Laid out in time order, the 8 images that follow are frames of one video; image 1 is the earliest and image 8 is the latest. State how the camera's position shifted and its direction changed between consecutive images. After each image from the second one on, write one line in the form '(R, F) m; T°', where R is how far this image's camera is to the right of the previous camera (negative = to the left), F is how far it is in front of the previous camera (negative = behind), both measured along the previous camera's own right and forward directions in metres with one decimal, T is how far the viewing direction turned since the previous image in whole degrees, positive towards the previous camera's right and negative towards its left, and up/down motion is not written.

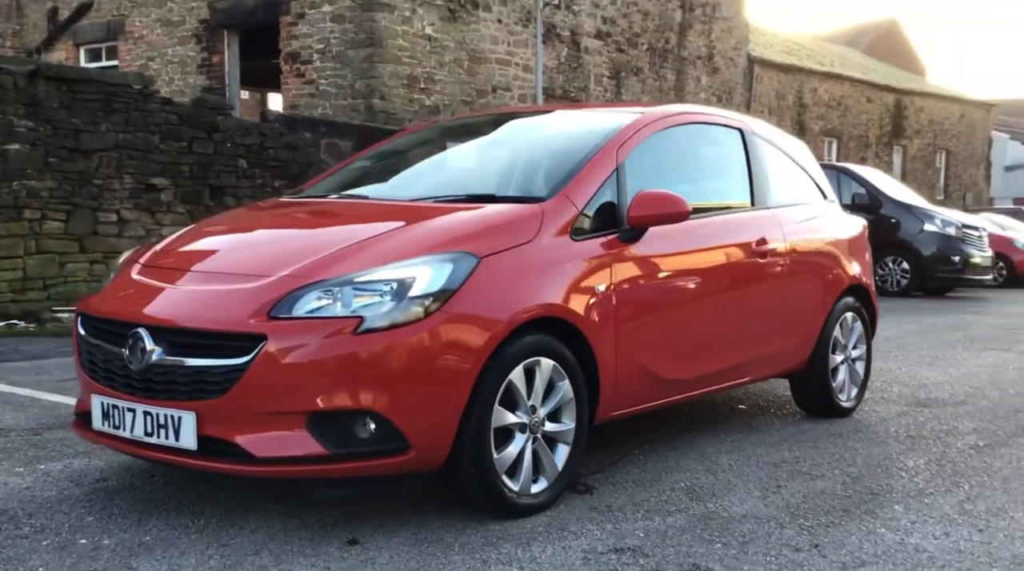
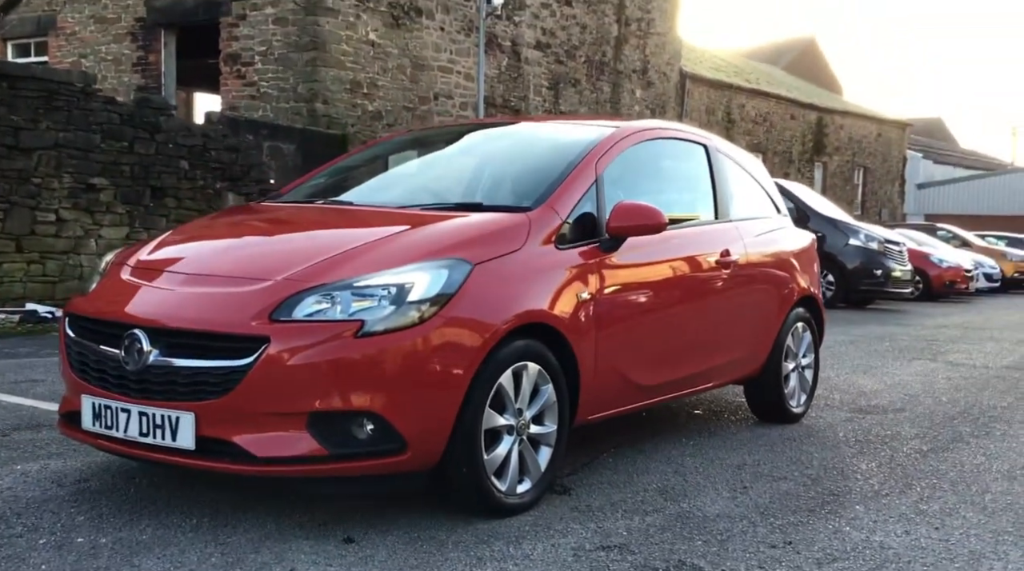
(-0.3, -0.1) m; +4°
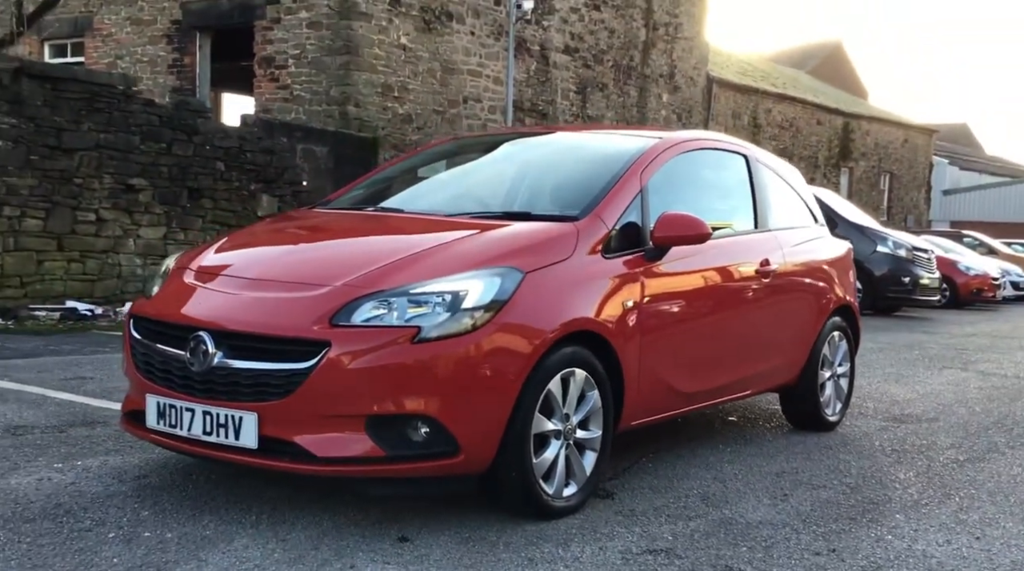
(-0.1, -0.1) m; -1°
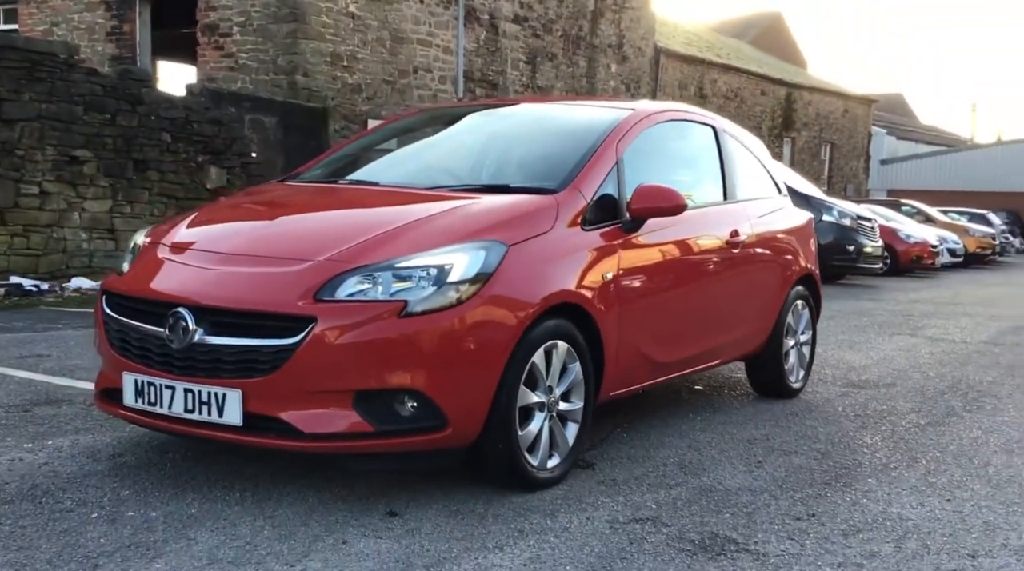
(-0.2, 0.0) m; +3°
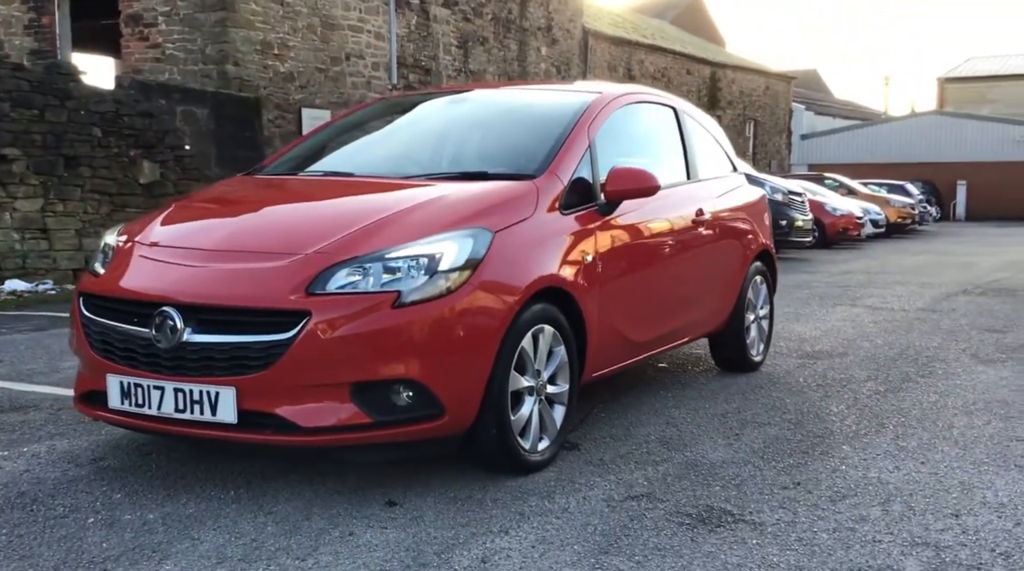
(-0.2, 0.0) m; +4°
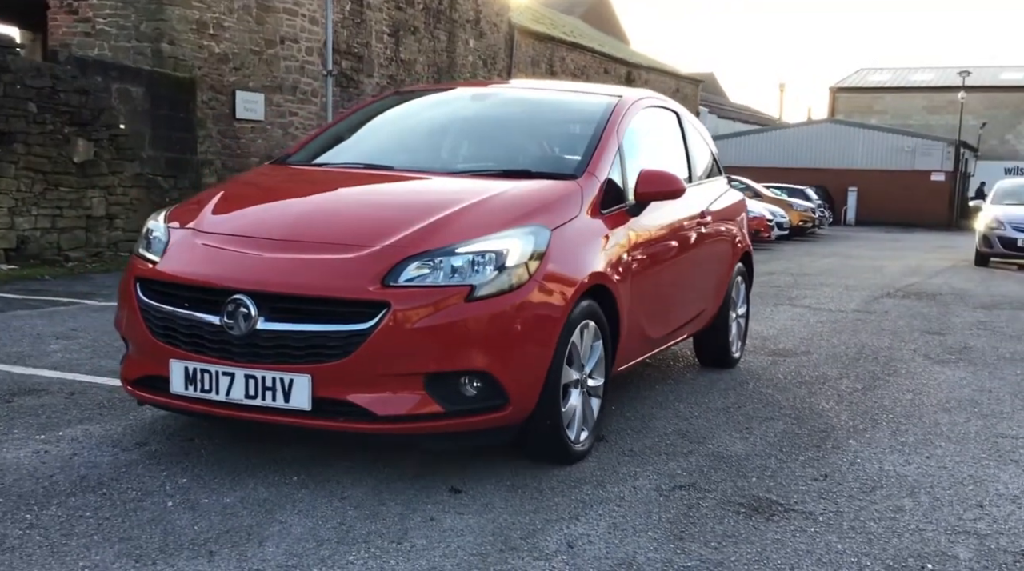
(-0.7, -0.1) m; +6°
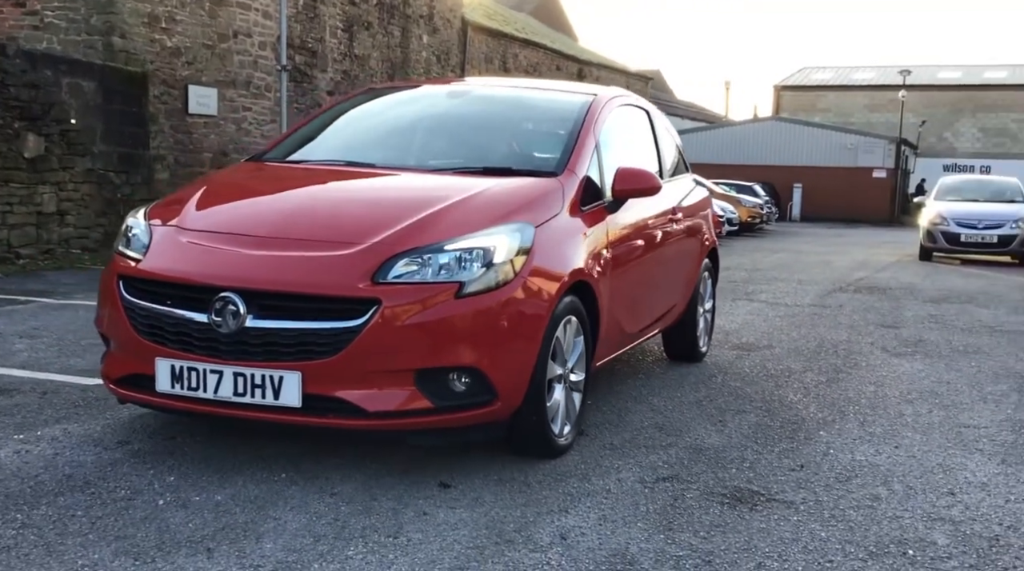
(-0.2, 0.0) m; +3°
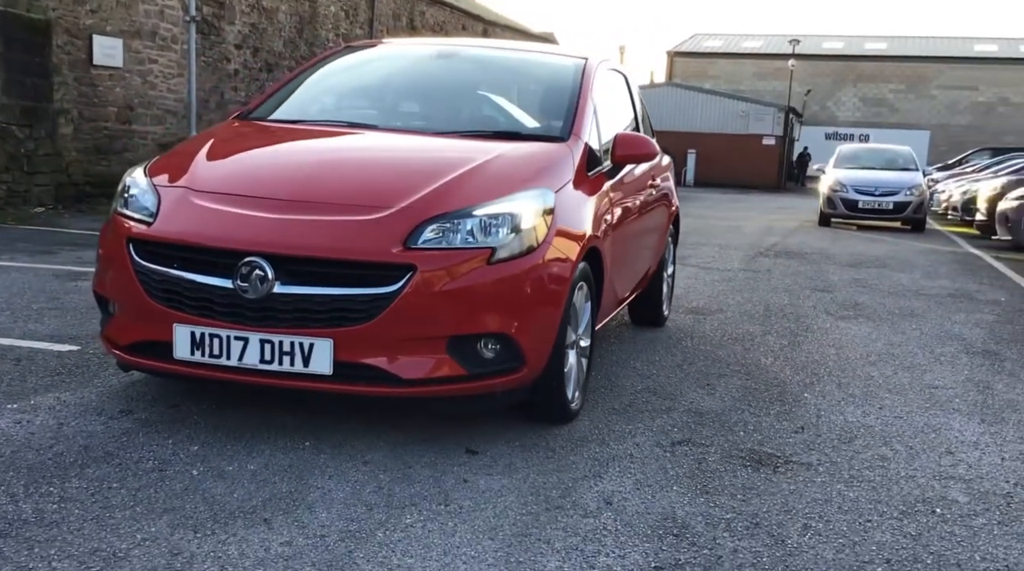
(-0.5, +0.1) m; +6°
